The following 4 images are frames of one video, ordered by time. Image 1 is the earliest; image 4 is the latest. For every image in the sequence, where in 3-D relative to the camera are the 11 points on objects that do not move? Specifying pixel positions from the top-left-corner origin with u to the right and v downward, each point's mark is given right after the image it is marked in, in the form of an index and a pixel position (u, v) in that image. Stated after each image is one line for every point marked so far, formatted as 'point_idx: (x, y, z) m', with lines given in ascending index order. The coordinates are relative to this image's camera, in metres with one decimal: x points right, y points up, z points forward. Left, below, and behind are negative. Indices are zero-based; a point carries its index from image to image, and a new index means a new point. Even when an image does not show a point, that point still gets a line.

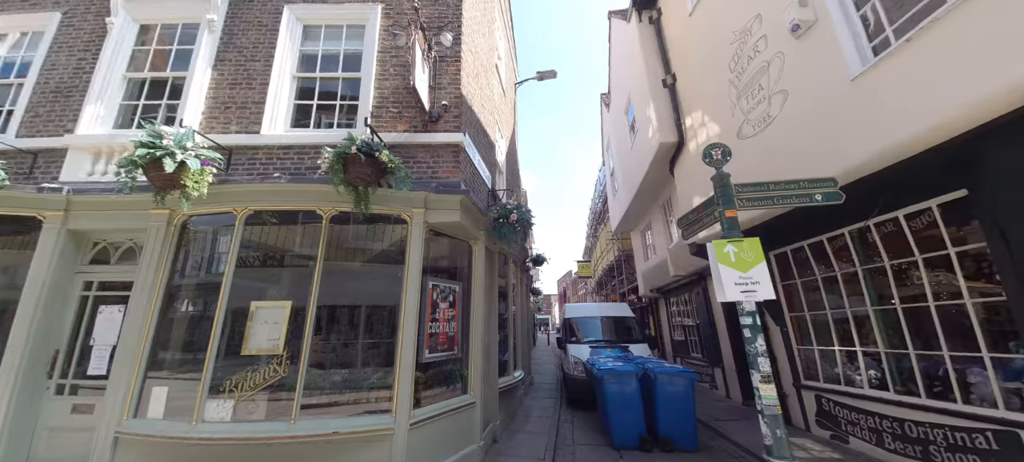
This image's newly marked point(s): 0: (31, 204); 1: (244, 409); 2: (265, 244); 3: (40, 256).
0: (-5.3, +0.3, +4.0) m
1: (-2.8, -1.9, +4.1) m
2: (-3.0, -0.2, +4.6) m
3: (-5.1, -0.3, +4.0) m
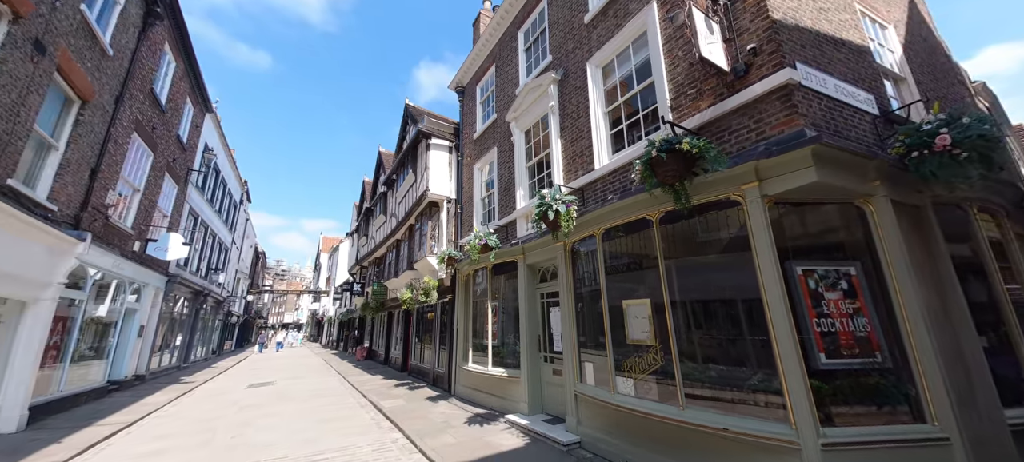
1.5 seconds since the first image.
0: (0.0, -0.4, +7.3) m
1: (+1.7, -2.1, +5.0) m
2: (+1.6, -0.3, +5.5) m
3: (+0.2, -0.9, +7.1) m
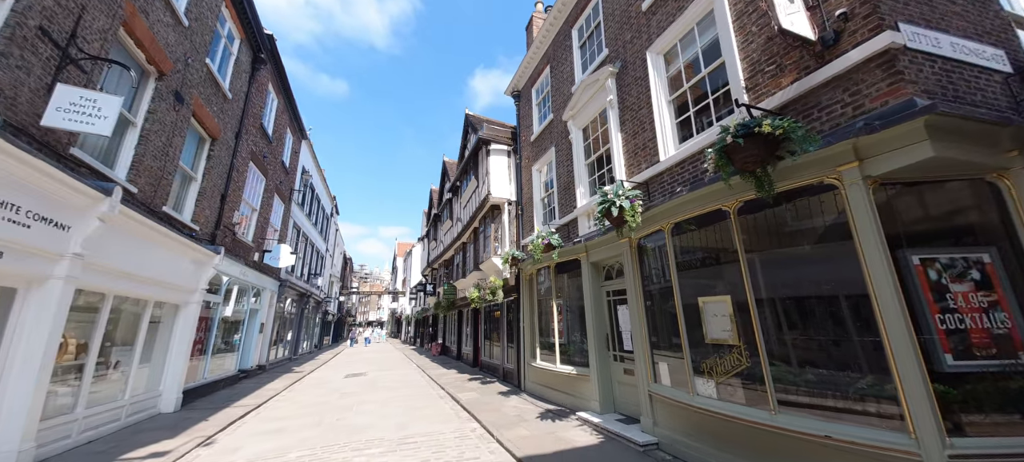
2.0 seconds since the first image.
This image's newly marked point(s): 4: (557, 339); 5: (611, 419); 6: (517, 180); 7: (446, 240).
0: (+1.2, -0.4, +7.2) m
1: (+2.6, -2.0, +4.7) m
2: (+2.5, -0.2, +5.2) m
3: (+1.4, -0.9, +7.0) m
4: (+0.9, -2.2, +7.7) m
5: (+1.6, -3.1, +6.2) m
6: (+0.2, +1.5, +10.4) m
7: (-3.3, -0.4, +19.1) m
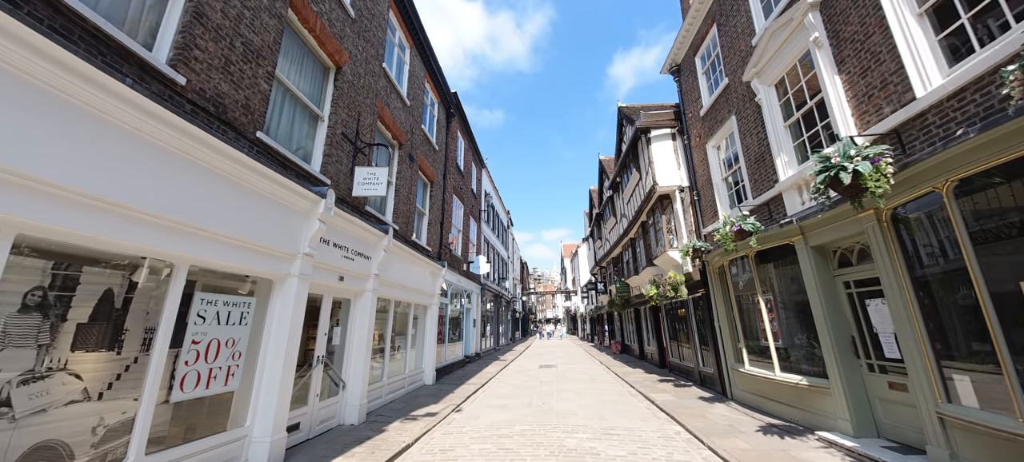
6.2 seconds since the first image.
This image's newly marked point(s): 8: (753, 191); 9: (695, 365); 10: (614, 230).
0: (+4.3, 0.0, +5.9) m
1: (+4.7, -1.5, +3.0) m
2: (+4.7, +0.2, +3.6) m
3: (+4.4, -0.5, +5.7) m
4: (+4.4, -1.9, +6.5) m
5: (+4.5, -2.7, +4.8) m
6: (+4.3, +1.7, +9.3) m
7: (+4.7, -0.3, +18.7) m
8: (+4.3, +0.7, +6.8) m
9: (+4.6, -3.5, +9.7) m
10: (+4.8, +0.1, +18.4) m
